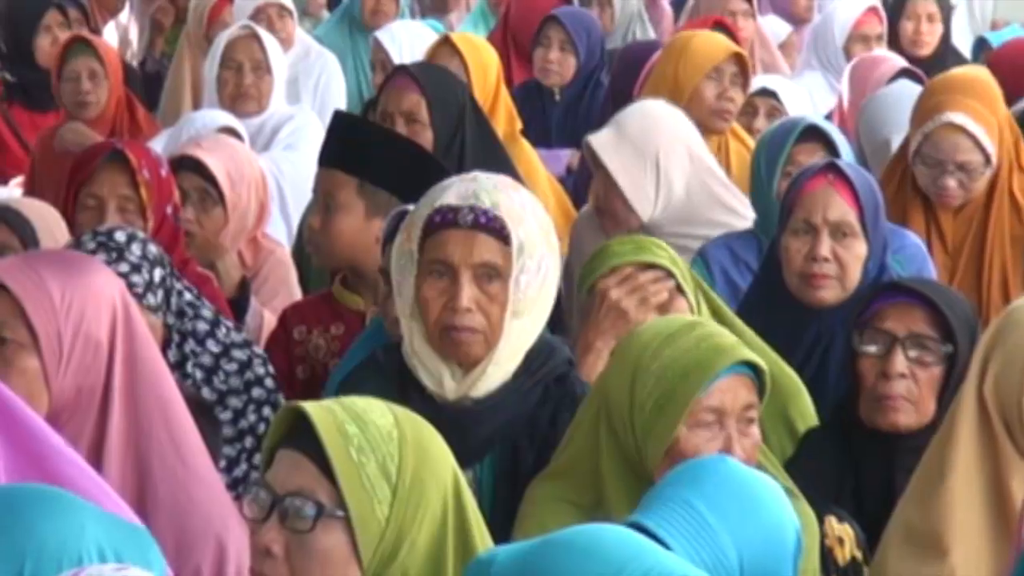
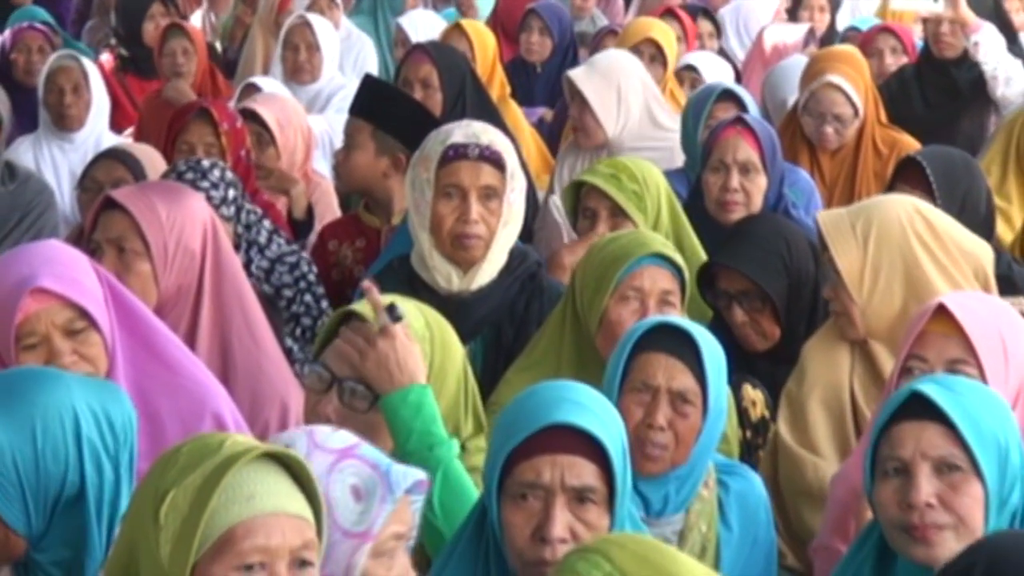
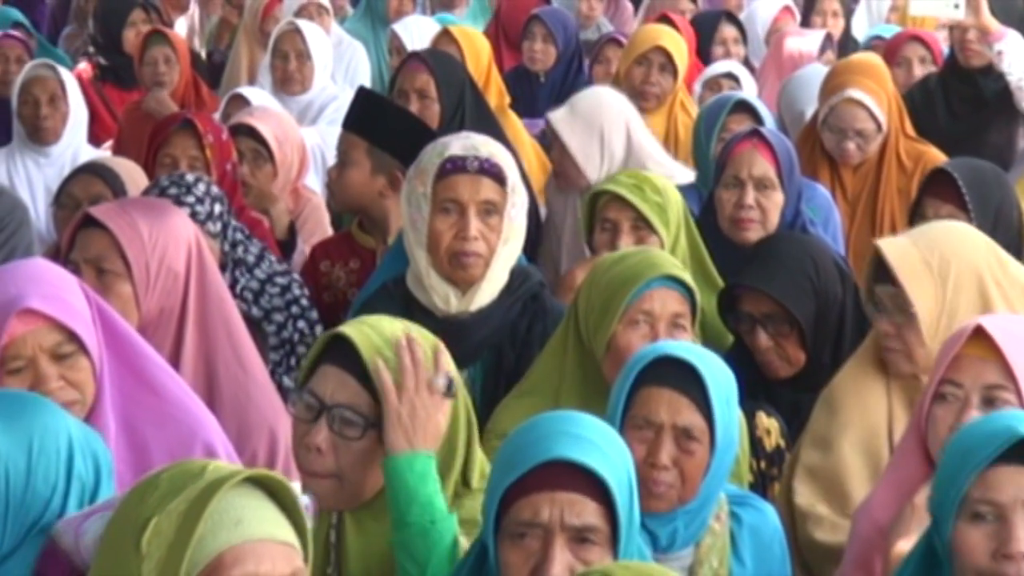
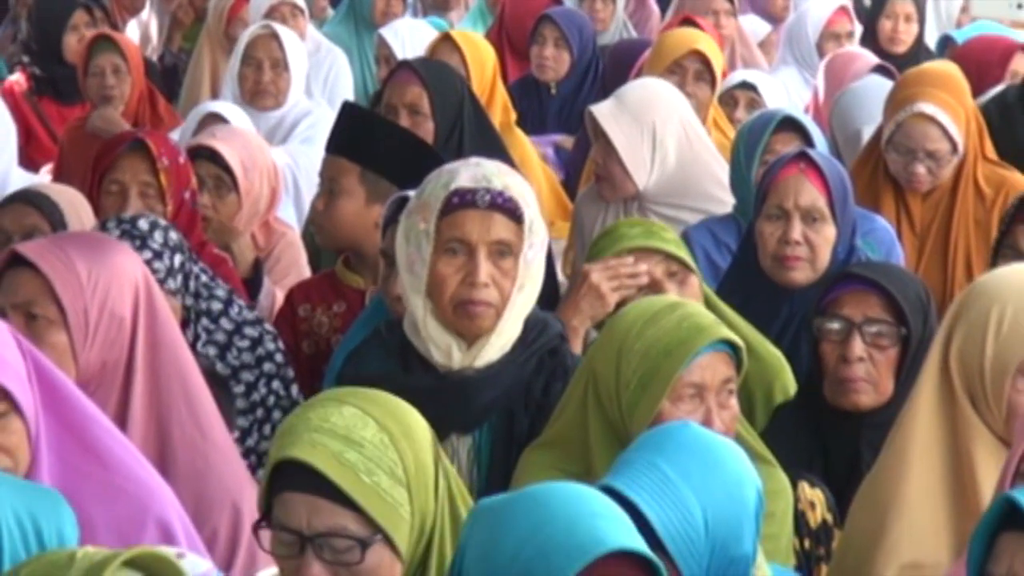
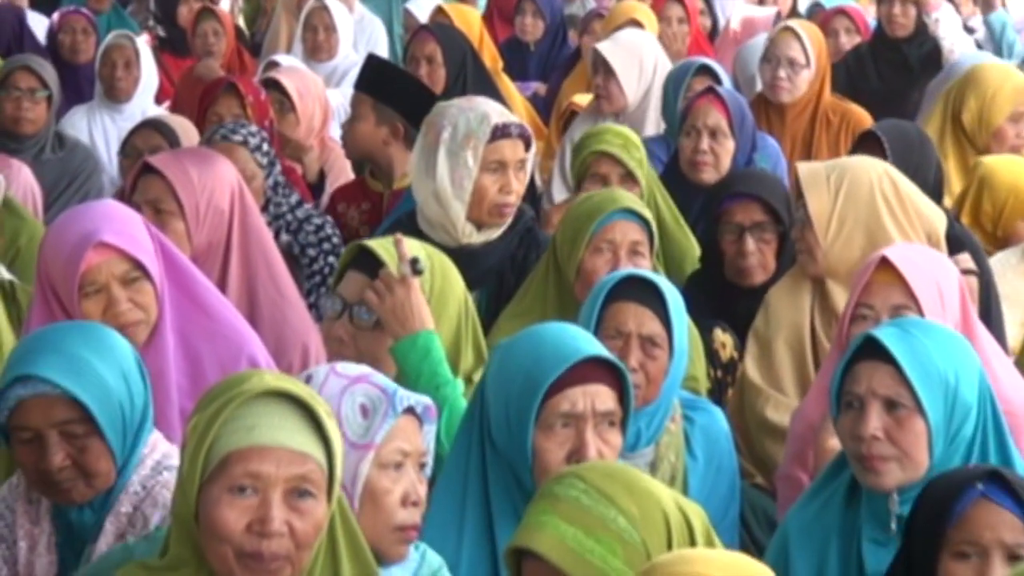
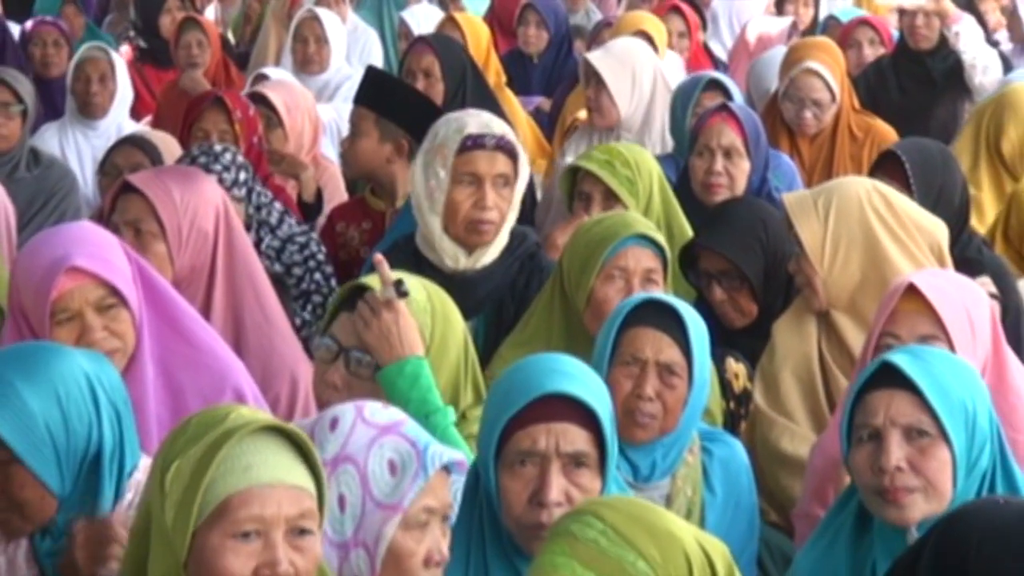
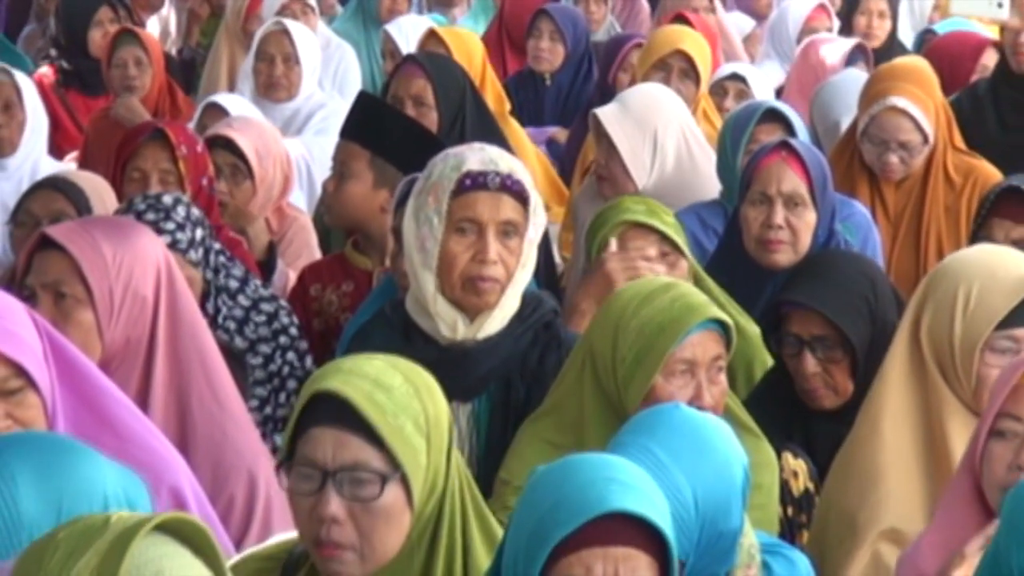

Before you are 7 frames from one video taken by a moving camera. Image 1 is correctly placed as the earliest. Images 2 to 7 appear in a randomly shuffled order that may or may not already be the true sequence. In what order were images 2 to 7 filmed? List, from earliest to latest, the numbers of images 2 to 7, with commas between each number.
4, 7, 3, 2, 6, 5
